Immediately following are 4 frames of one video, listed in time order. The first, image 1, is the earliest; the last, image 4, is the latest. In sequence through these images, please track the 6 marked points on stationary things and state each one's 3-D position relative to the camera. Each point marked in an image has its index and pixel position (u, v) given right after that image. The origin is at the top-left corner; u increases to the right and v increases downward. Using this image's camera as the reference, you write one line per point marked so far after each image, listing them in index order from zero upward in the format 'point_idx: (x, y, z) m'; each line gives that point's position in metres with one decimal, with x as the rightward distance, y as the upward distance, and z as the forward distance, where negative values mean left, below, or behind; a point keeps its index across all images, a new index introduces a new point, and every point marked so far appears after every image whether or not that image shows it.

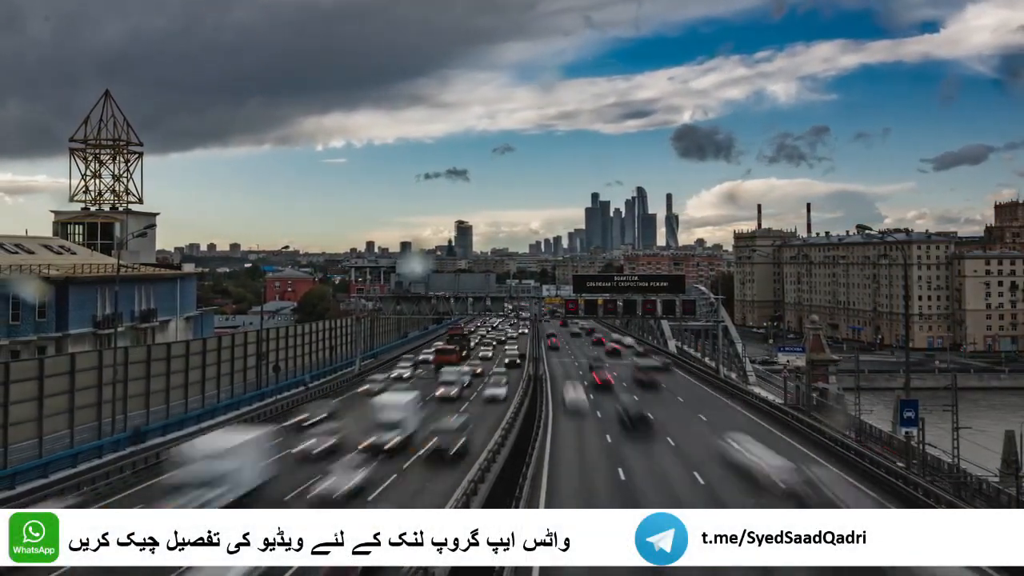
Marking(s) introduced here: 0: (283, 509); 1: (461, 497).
0: (-6.6, -6.4, +19.2) m
1: (-1.4, -5.5, +17.9) m
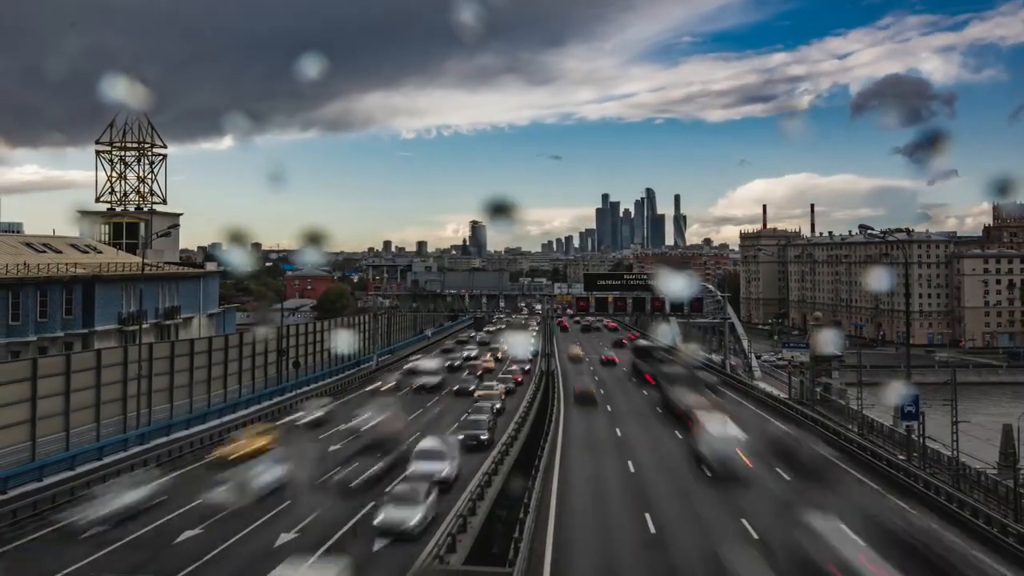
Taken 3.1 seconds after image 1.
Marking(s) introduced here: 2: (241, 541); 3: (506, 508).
0: (-6.2, -6.3, +20.4) m
1: (-1.0, -5.4, +19.0) m
2: (-6.7, -6.2, +17.3) m
3: (-0.2, -6.0, +19.3) m
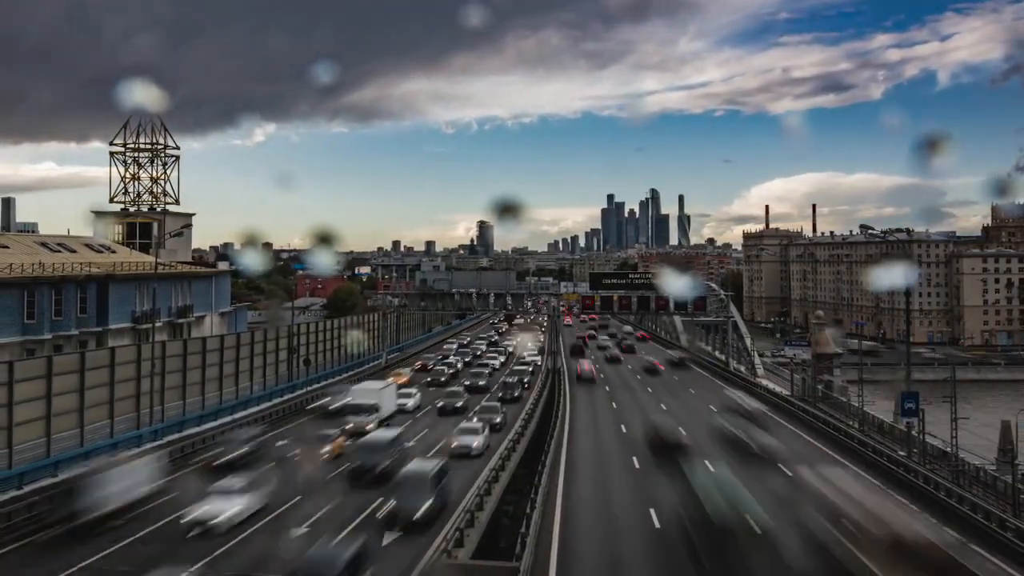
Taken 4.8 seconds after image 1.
0: (-6.0, -6.3, +21.1) m
1: (-0.8, -5.4, +19.6) m
2: (-6.5, -6.2, +18.0) m
3: (0.0, -6.0, +19.9) m
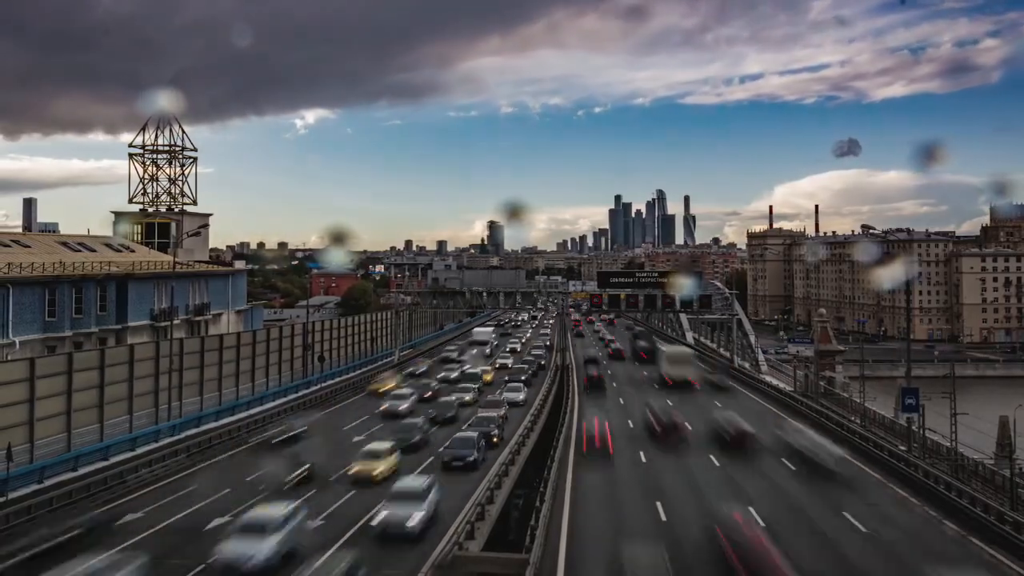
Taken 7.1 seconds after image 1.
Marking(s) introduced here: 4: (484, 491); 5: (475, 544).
0: (-5.7, -6.2, +22.1) m
1: (-0.5, -5.4, +20.5) m
2: (-6.3, -6.1, +19.0) m
3: (+0.3, -5.9, +20.8) m
4: (-0.7, -5.4, +19.5) m
5: (-0.8, -5.6, +16.3) m
